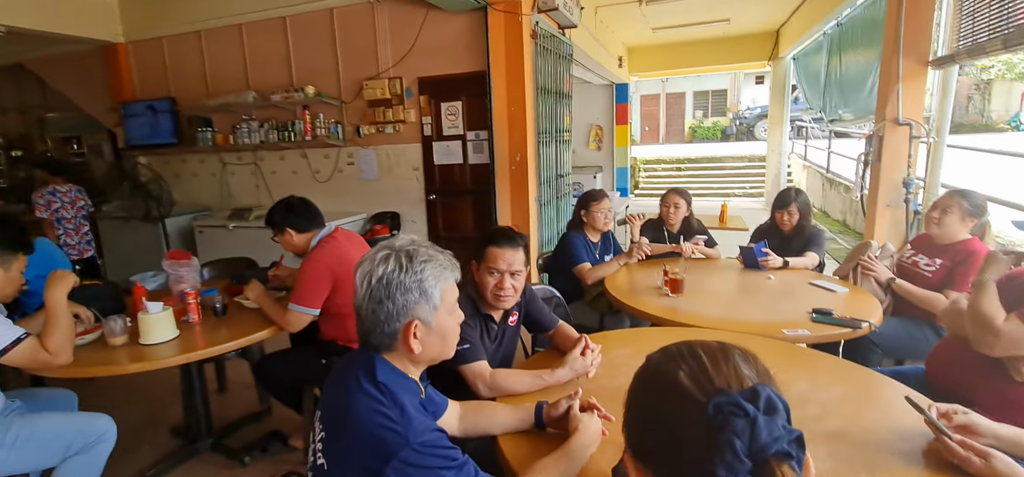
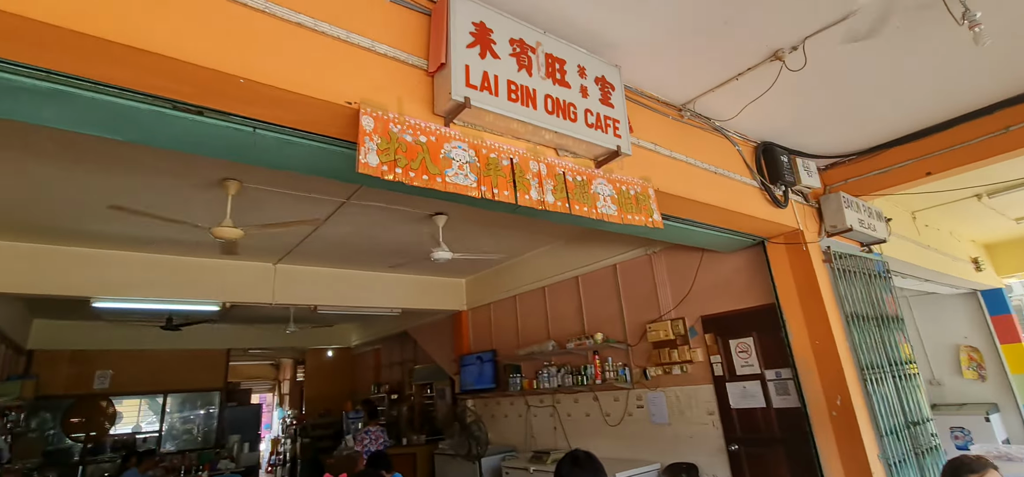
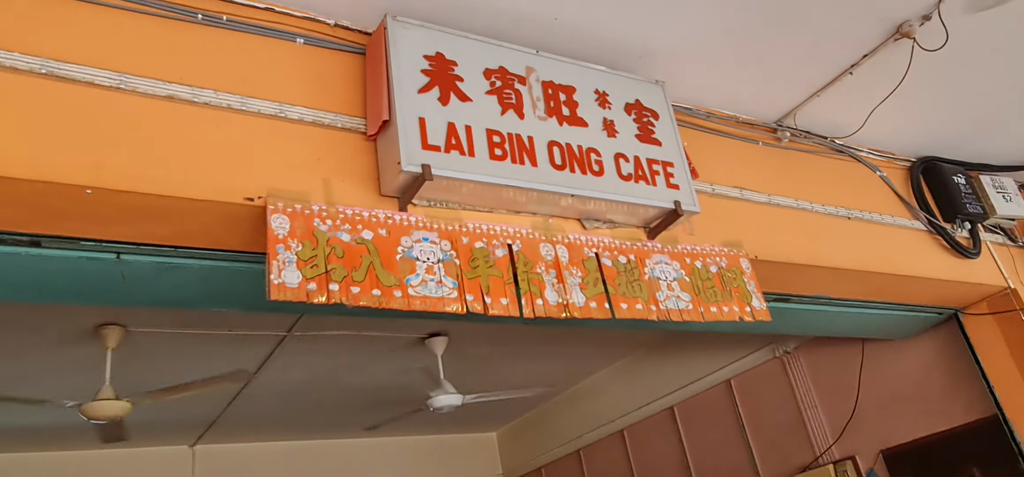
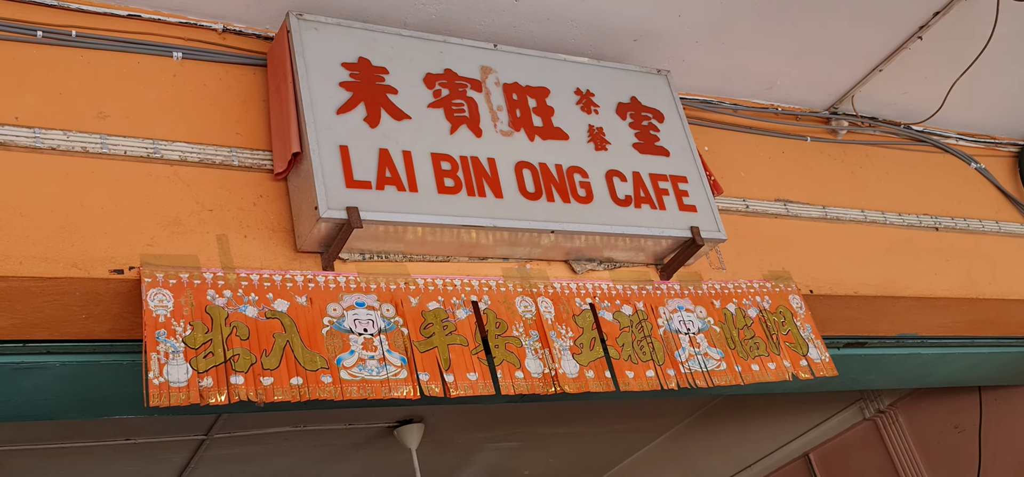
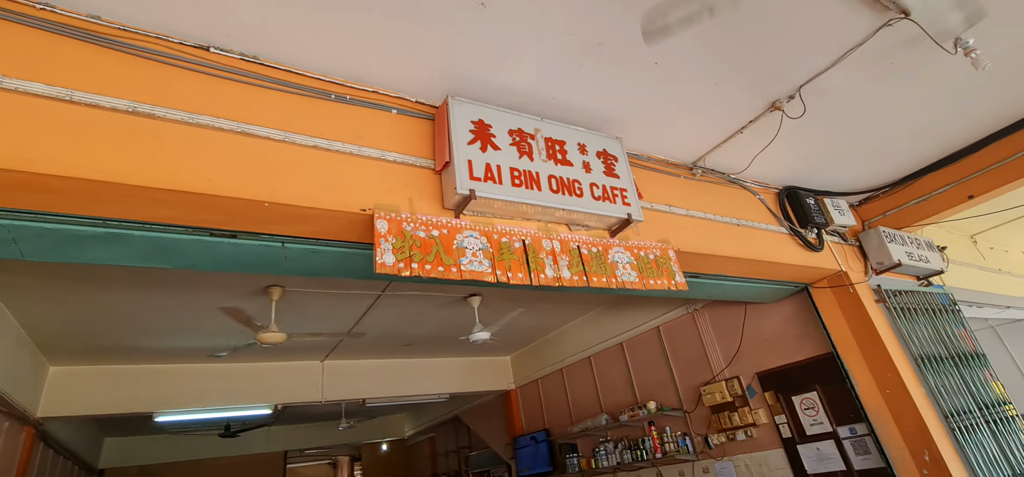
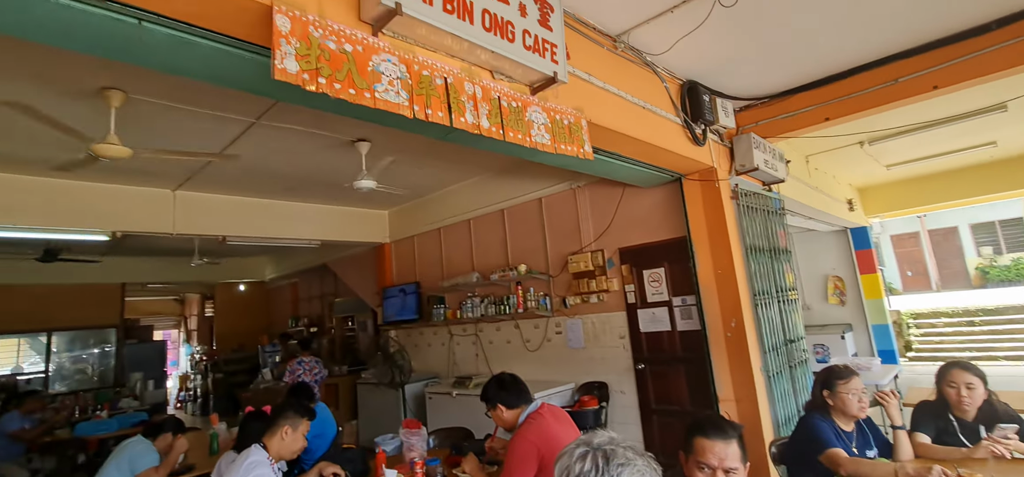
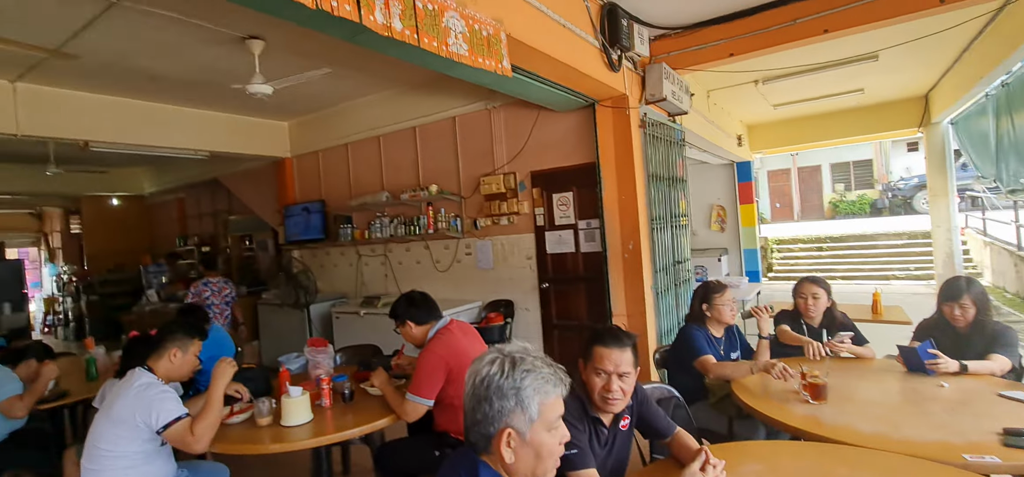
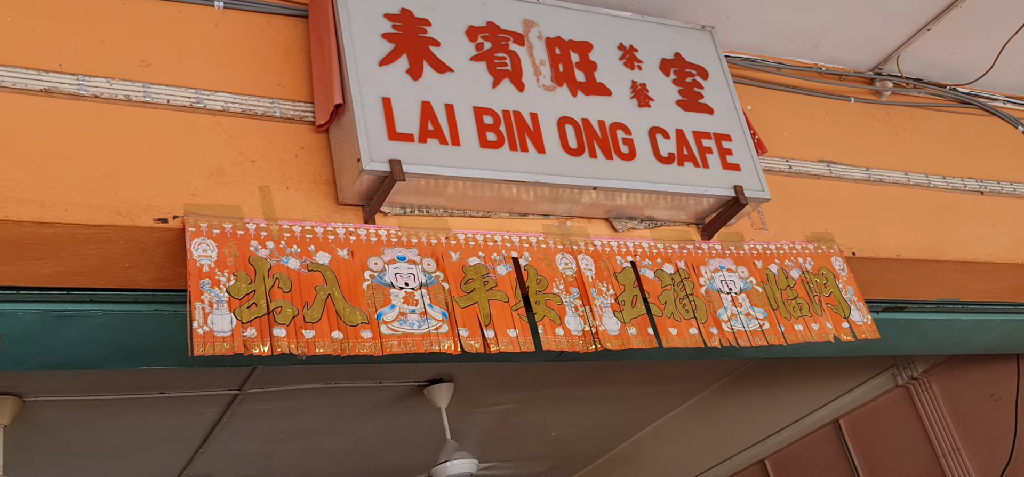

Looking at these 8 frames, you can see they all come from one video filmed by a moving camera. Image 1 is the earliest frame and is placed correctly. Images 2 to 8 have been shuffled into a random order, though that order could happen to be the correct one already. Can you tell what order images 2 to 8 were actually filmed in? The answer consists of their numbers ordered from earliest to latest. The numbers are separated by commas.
7, 6, 2, 5, 3, 4, 8
